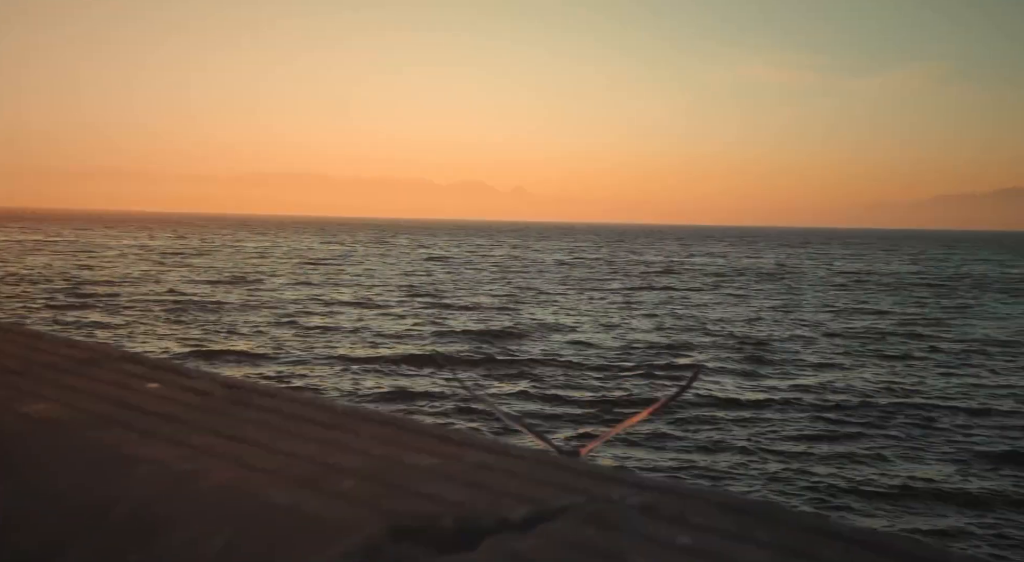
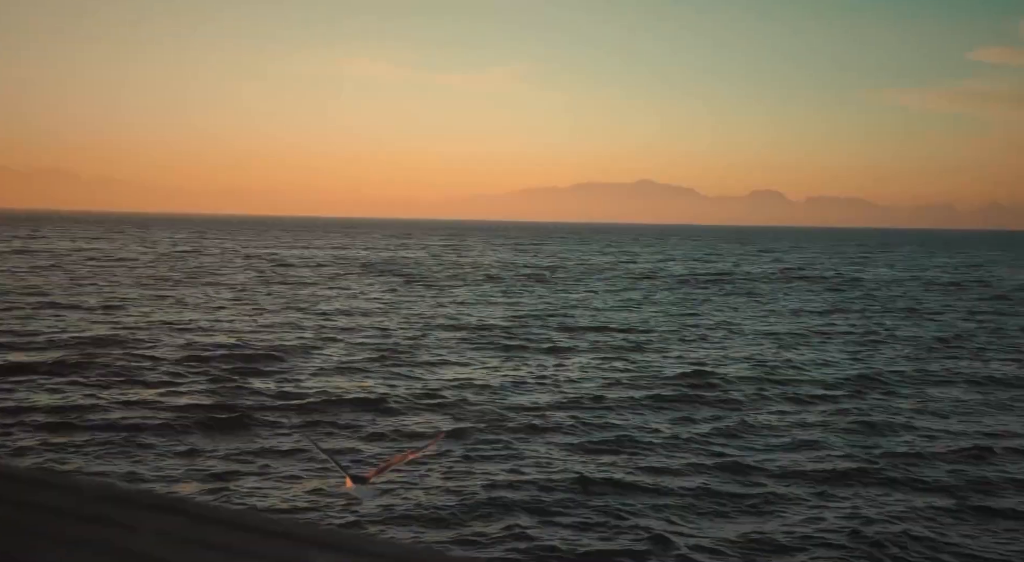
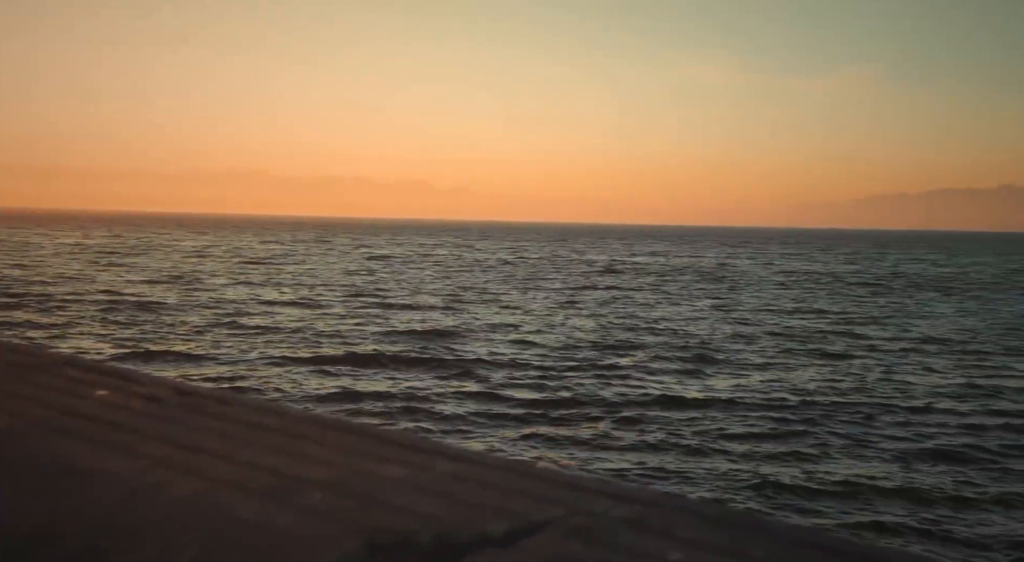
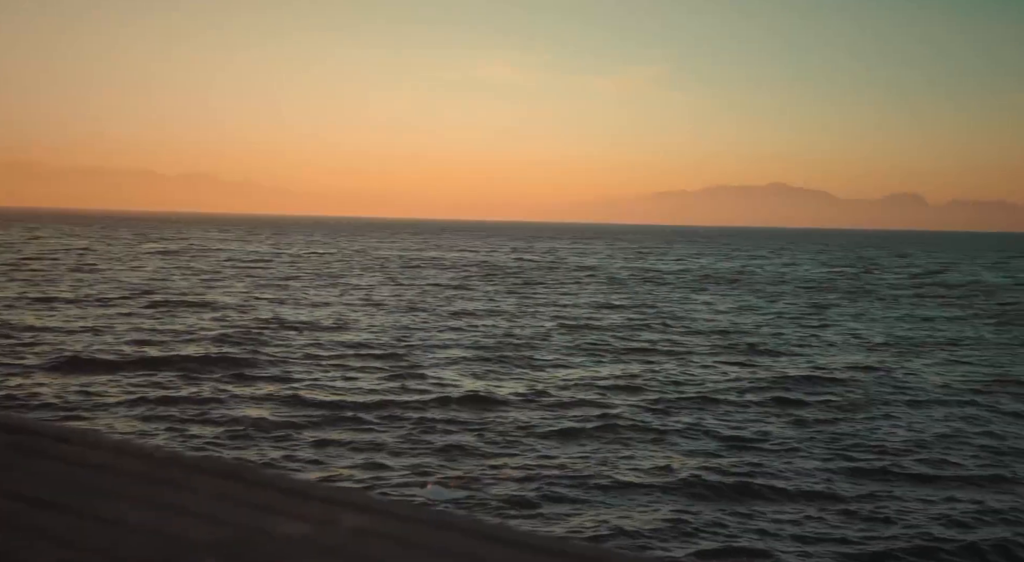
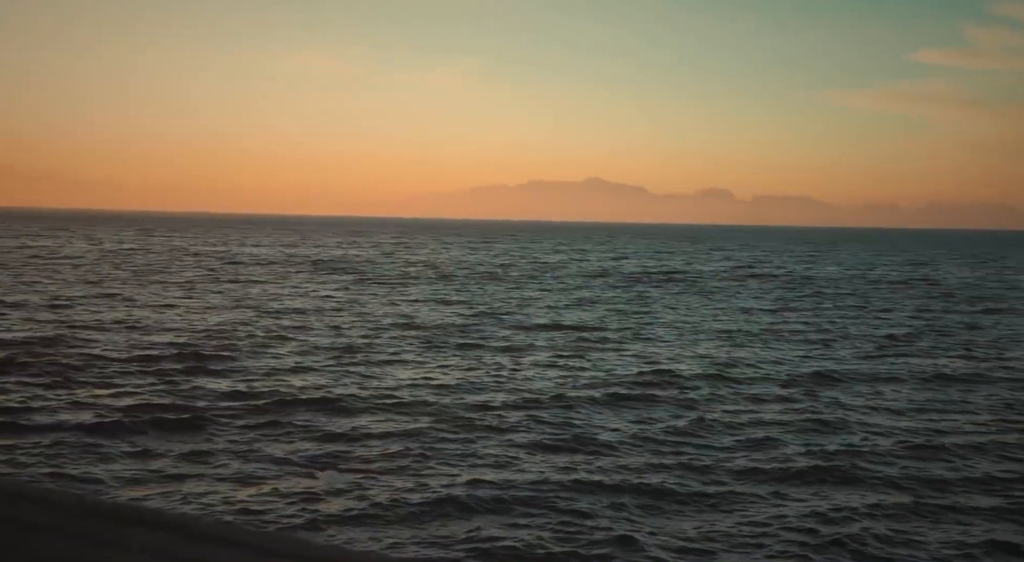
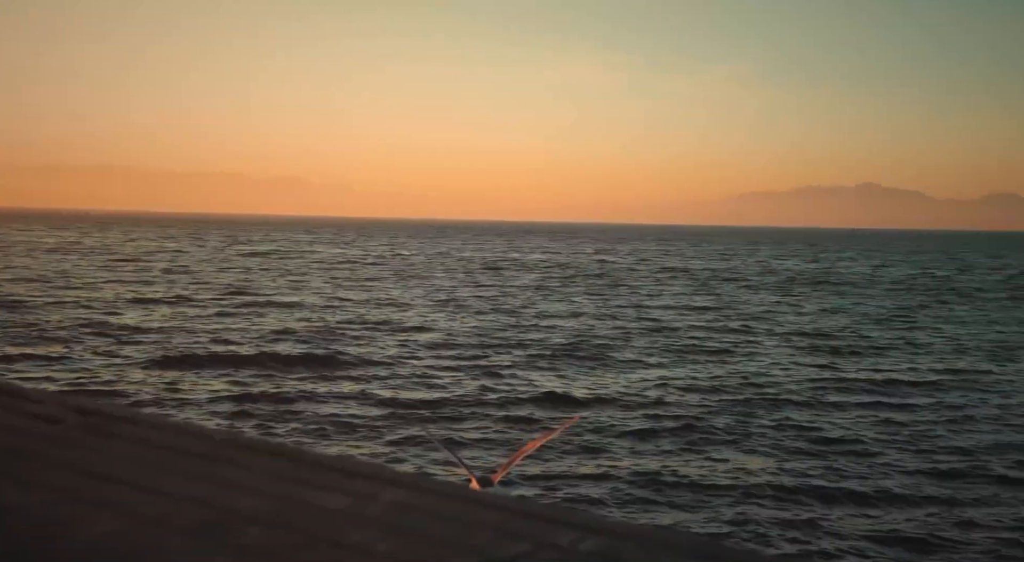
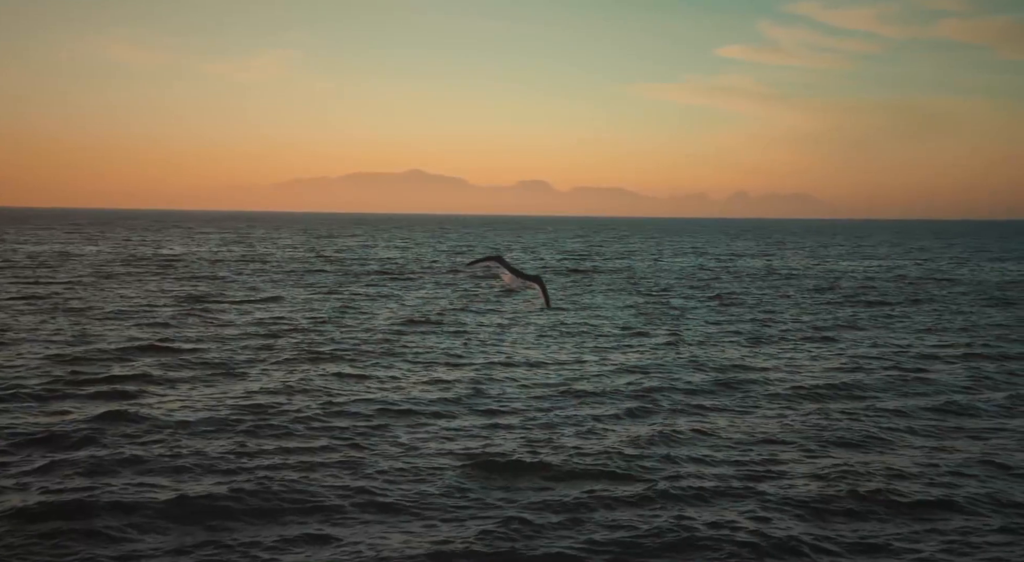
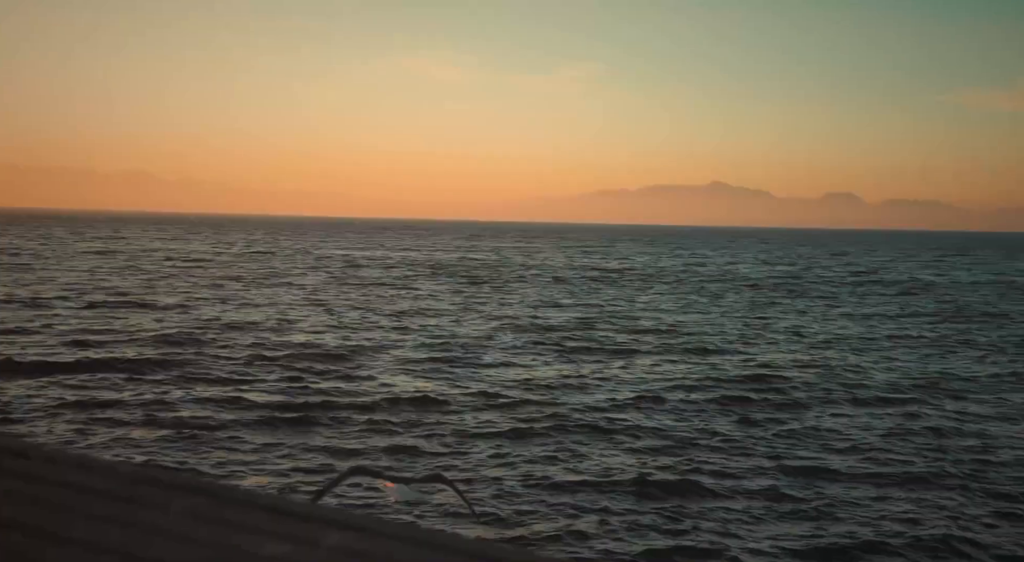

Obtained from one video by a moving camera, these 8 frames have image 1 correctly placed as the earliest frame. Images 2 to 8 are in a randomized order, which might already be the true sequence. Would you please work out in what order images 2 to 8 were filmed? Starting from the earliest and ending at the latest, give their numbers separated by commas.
3, 6, 4, 8, 2, 5, 7
